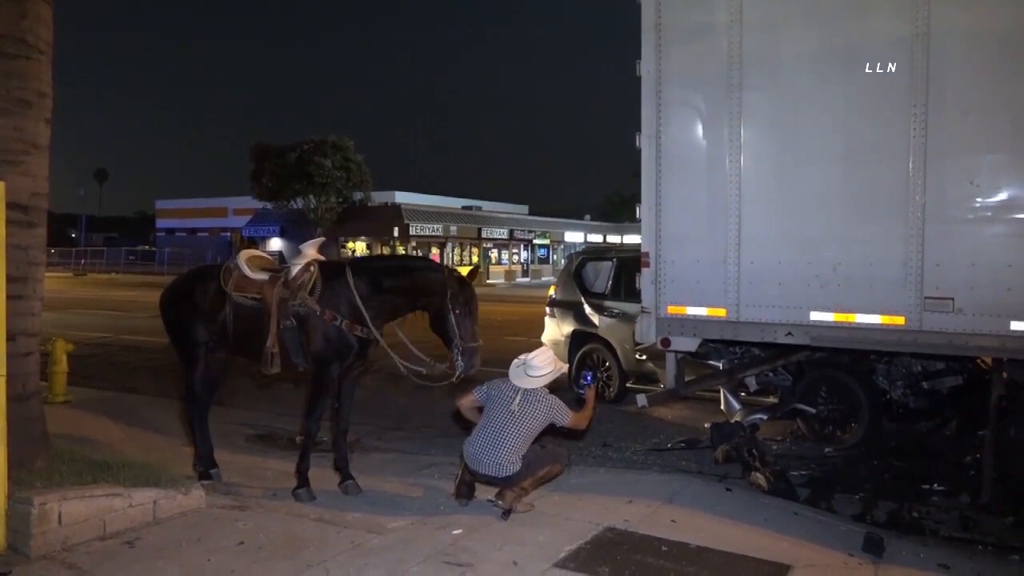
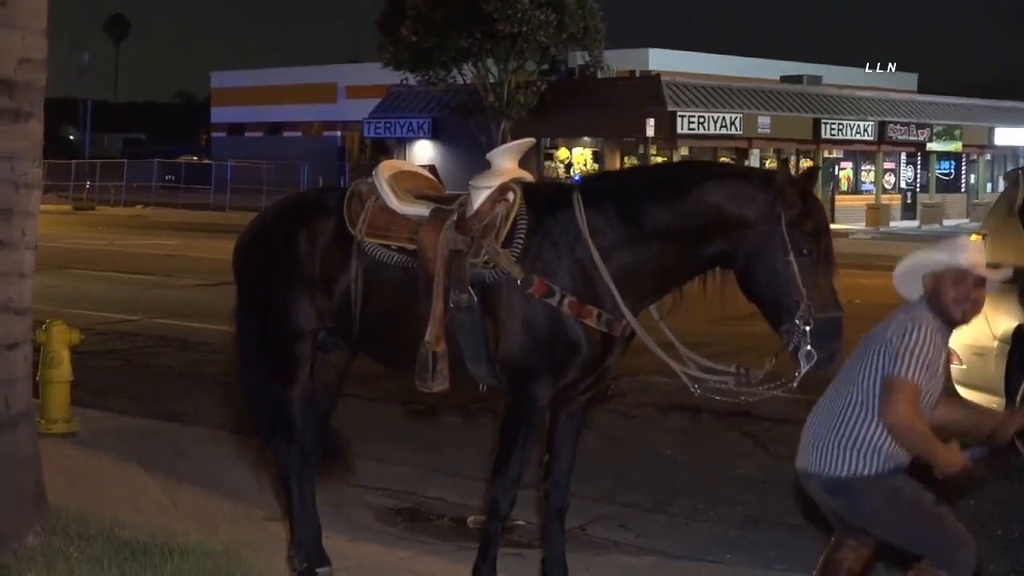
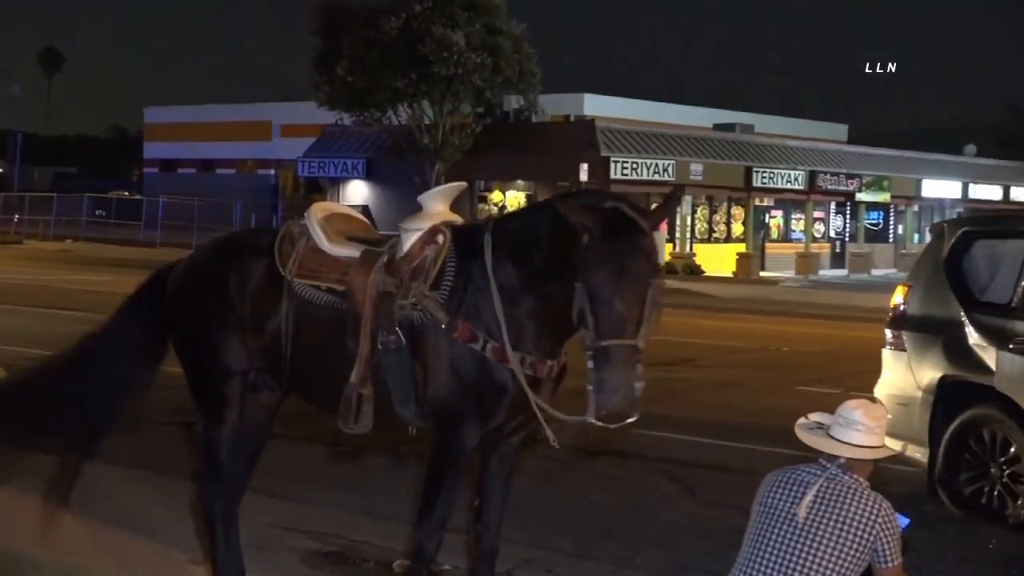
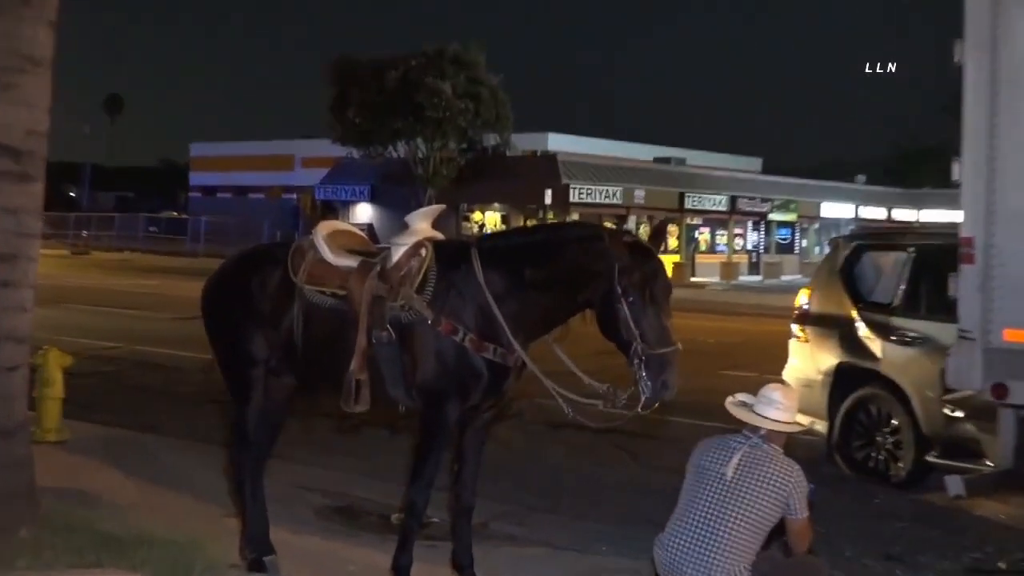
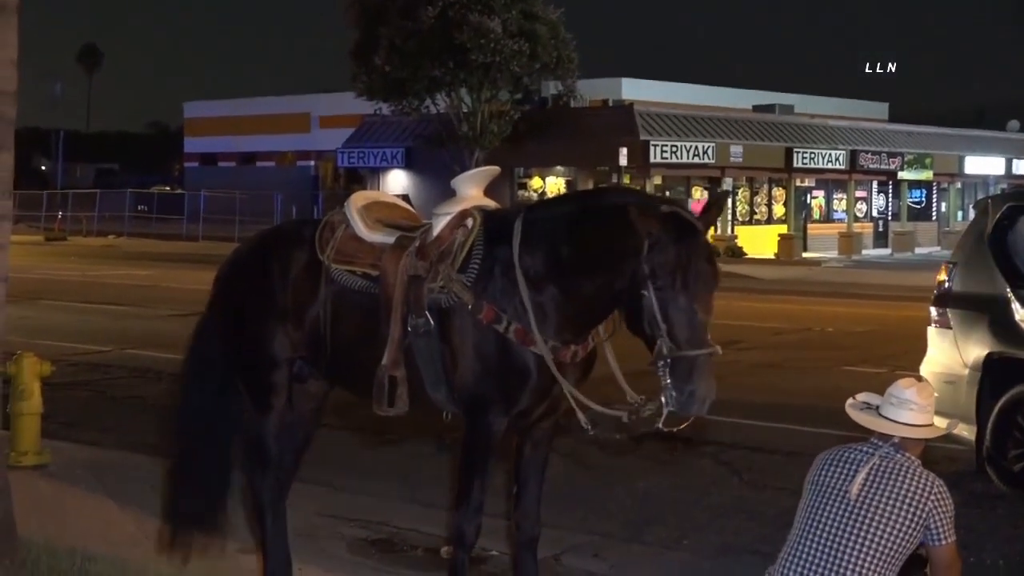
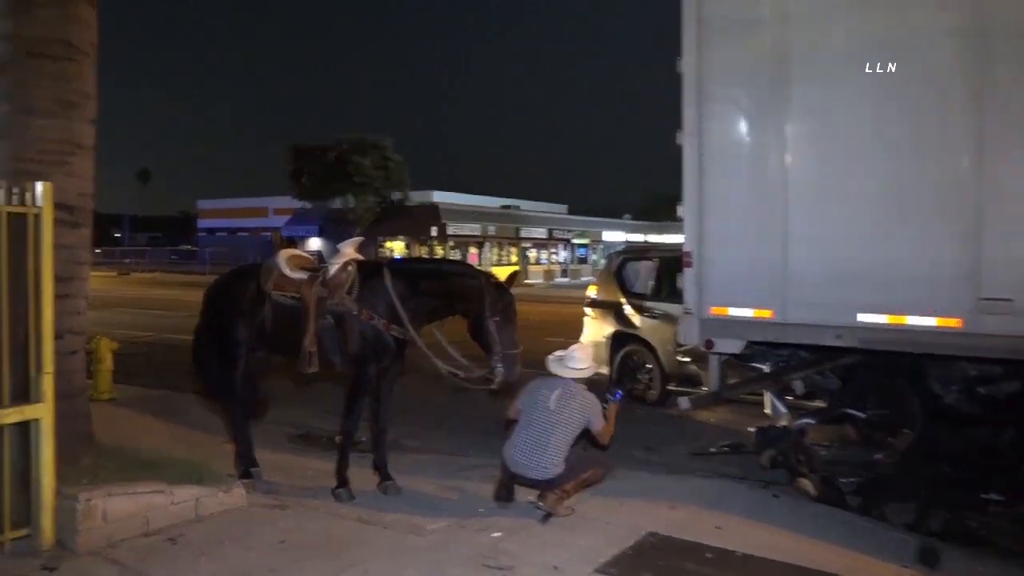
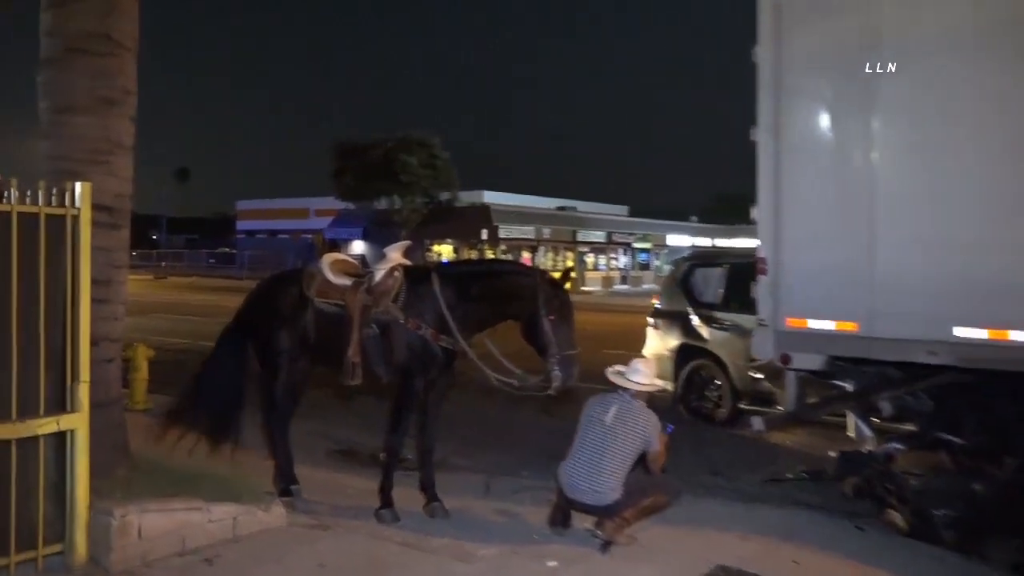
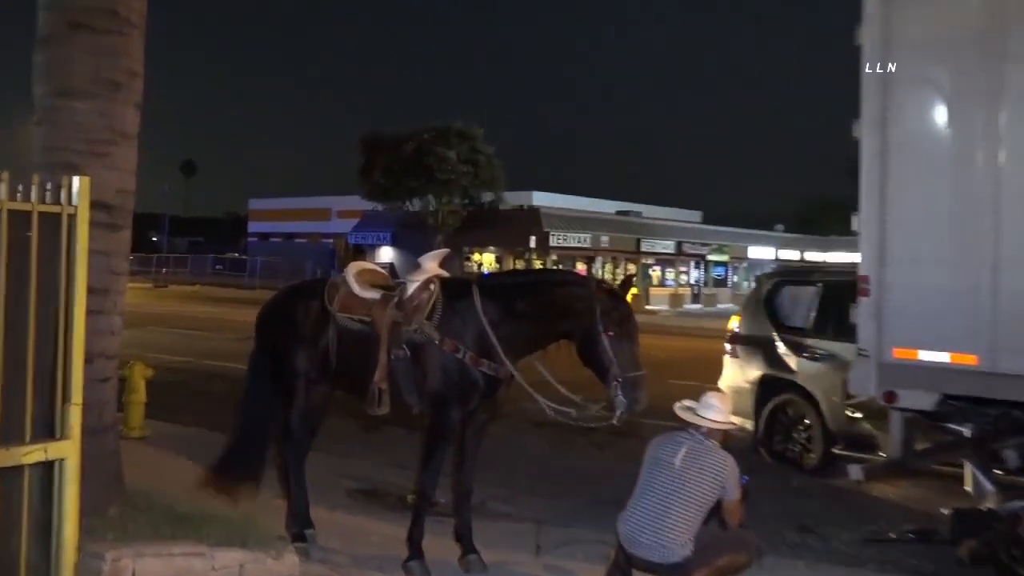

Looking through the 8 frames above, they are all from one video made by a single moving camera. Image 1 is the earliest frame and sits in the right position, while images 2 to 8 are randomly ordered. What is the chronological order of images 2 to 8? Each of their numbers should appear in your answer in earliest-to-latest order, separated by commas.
6, 7, 8, 4, 3, 5, 2
